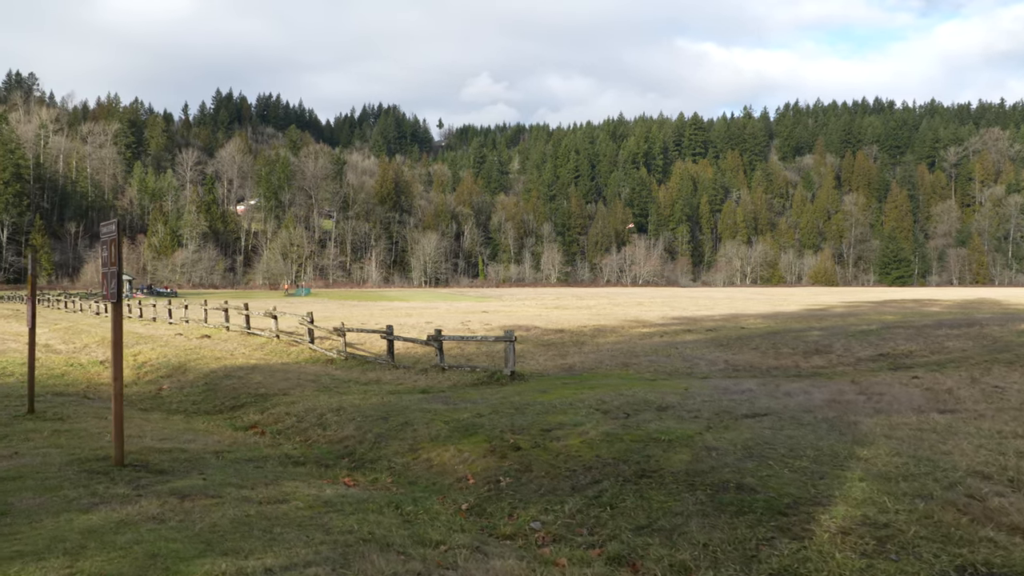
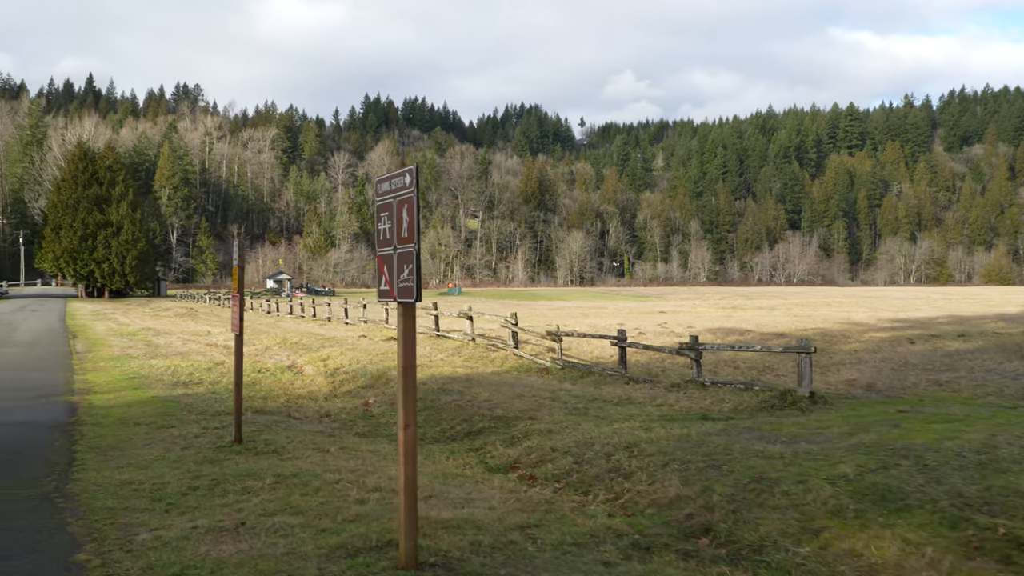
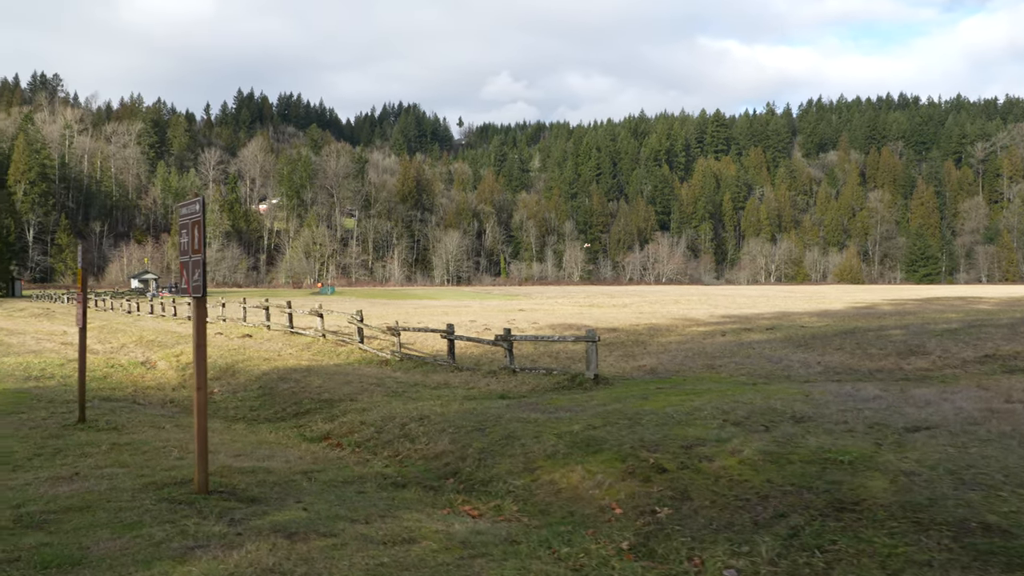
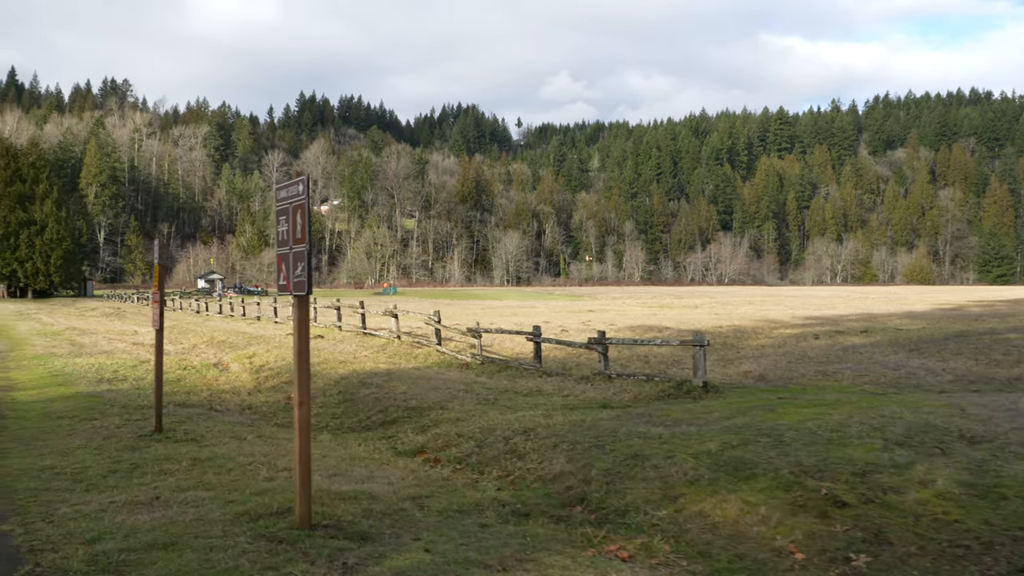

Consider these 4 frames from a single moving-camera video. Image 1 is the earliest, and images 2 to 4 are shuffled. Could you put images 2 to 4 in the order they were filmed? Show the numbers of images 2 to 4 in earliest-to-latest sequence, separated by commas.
3, 4, 2
